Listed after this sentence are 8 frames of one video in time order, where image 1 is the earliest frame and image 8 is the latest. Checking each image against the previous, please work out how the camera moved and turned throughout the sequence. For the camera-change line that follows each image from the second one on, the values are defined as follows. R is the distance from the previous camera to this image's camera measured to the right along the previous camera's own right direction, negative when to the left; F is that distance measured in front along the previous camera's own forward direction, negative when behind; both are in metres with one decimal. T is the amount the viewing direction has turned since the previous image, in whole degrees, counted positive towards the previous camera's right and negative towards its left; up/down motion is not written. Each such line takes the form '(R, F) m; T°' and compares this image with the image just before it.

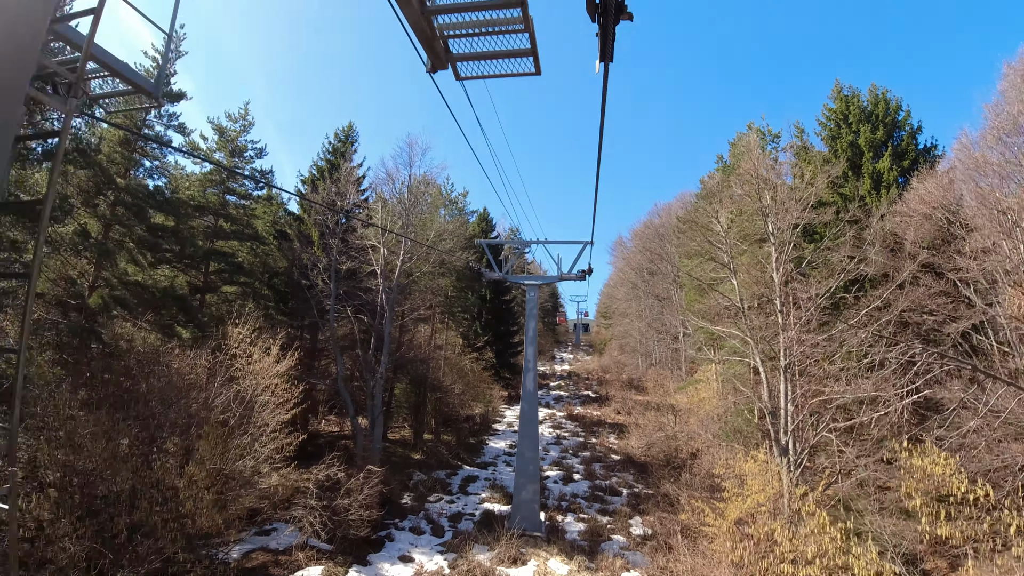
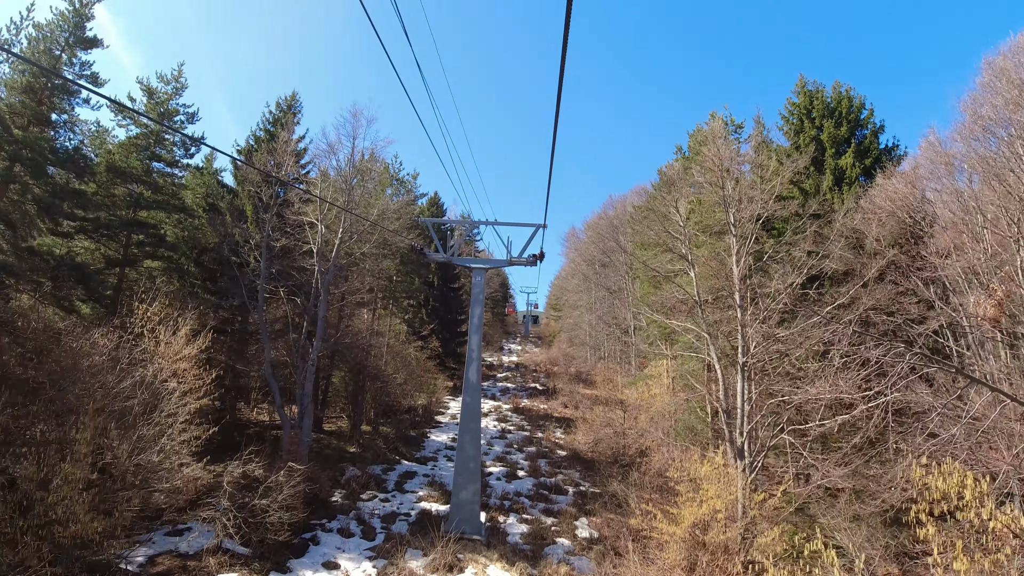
(+0.1, +0.9) m; +4°
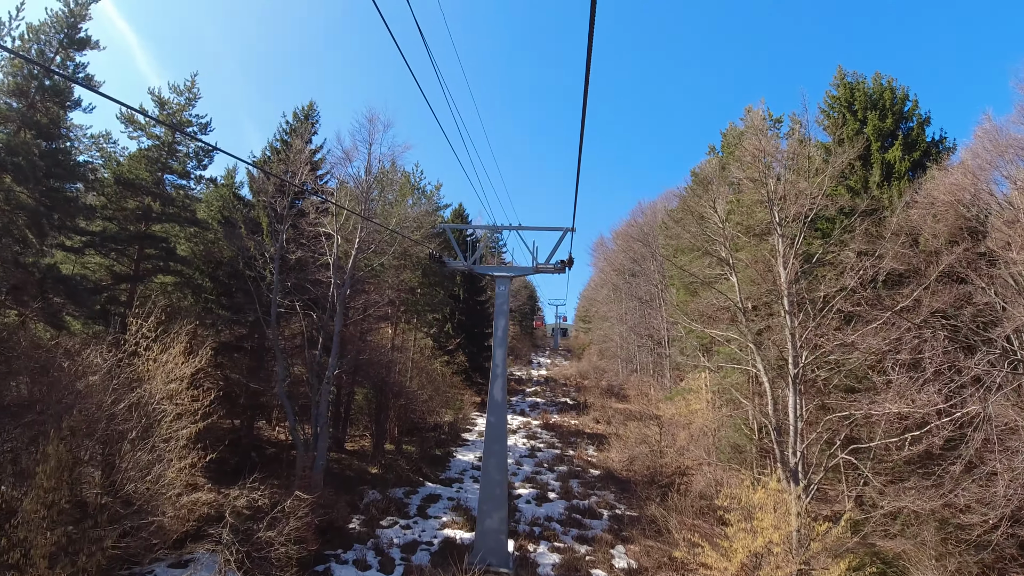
(0.0, +0.9) m; -2°
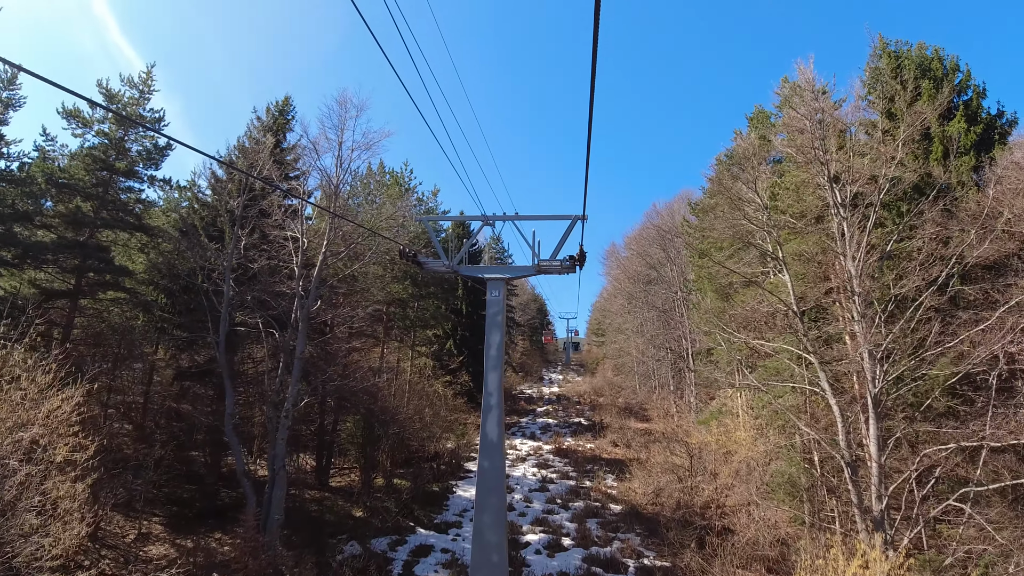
(+0.2, +2.3) m; -1°
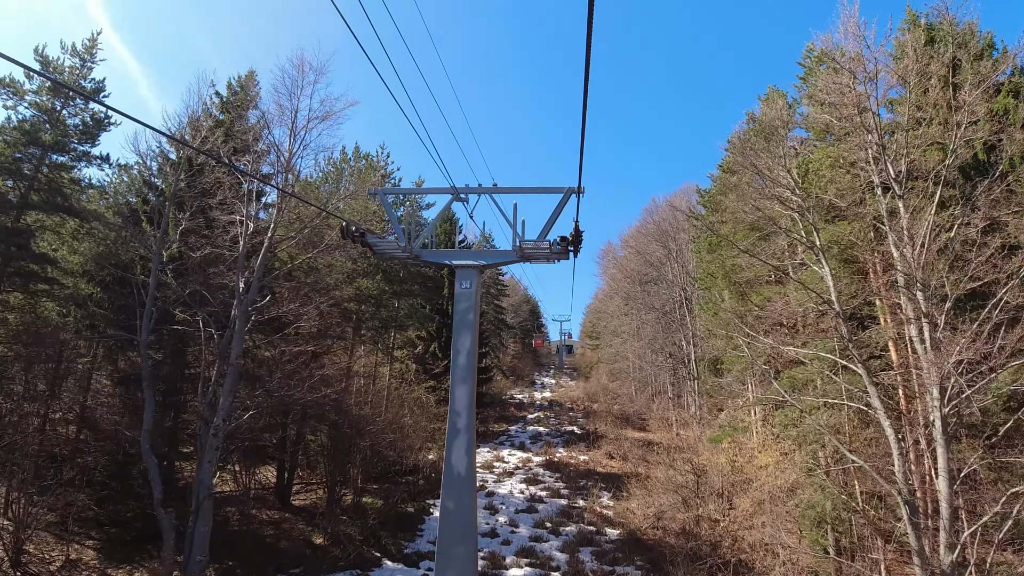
(+0.2, +1.7) m; 0°
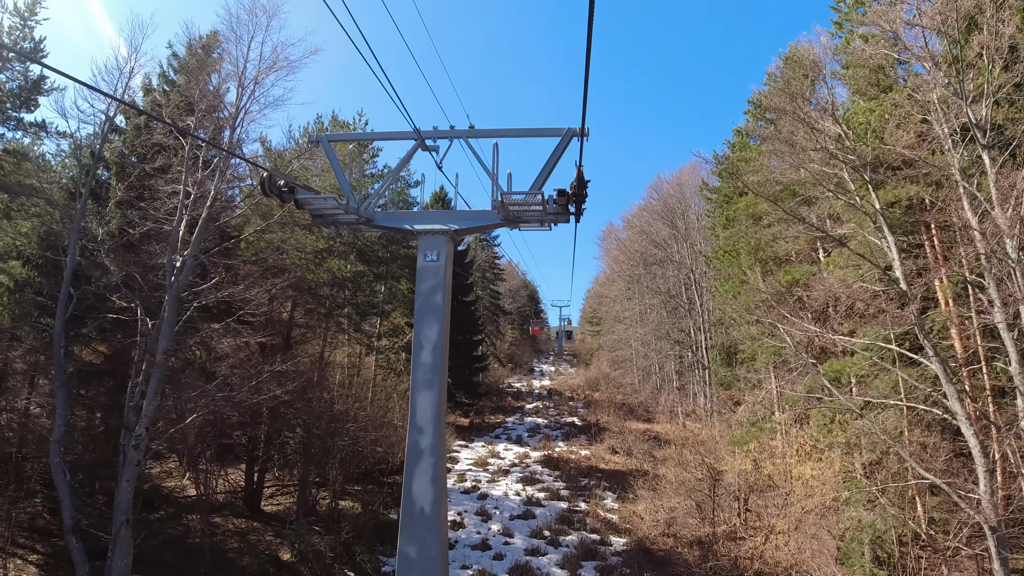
(+0.1, +1.5) m; 0°
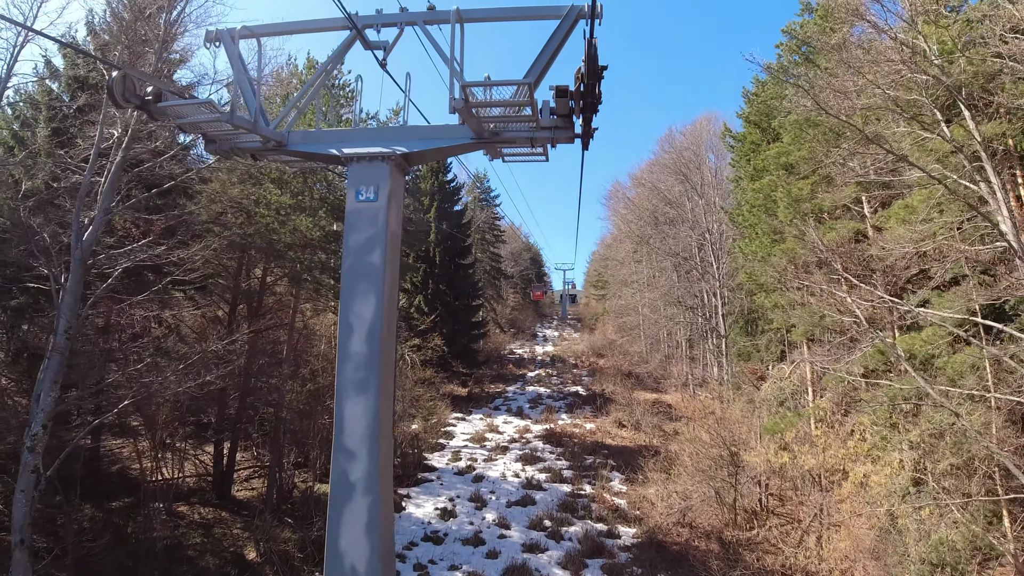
(+0.1, +1.5) m; 0°
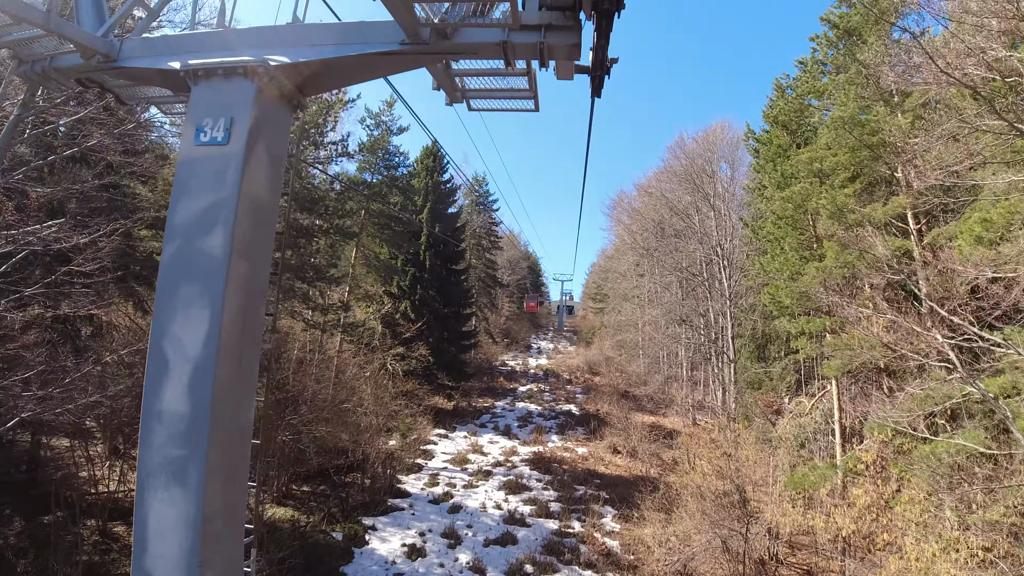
(+0.1, +1.3) m; 0°
